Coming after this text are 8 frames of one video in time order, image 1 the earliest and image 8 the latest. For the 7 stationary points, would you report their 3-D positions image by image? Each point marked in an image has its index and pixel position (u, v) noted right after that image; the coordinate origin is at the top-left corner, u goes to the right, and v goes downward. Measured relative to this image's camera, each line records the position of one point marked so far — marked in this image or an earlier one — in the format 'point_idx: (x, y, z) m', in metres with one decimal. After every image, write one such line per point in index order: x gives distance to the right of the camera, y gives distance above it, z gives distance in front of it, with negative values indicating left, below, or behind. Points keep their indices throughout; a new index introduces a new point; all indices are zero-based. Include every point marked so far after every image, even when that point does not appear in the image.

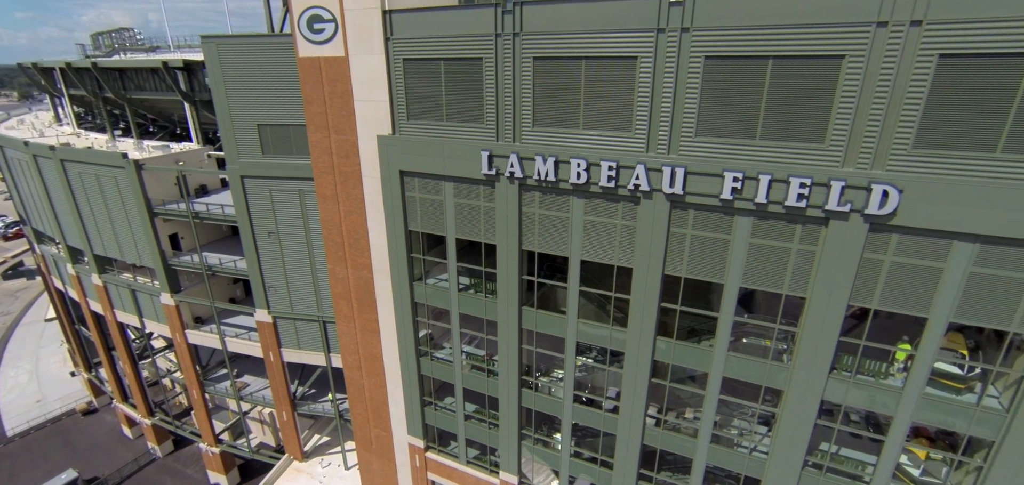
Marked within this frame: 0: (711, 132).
0: (+4.8, +2.7, +12.1) m
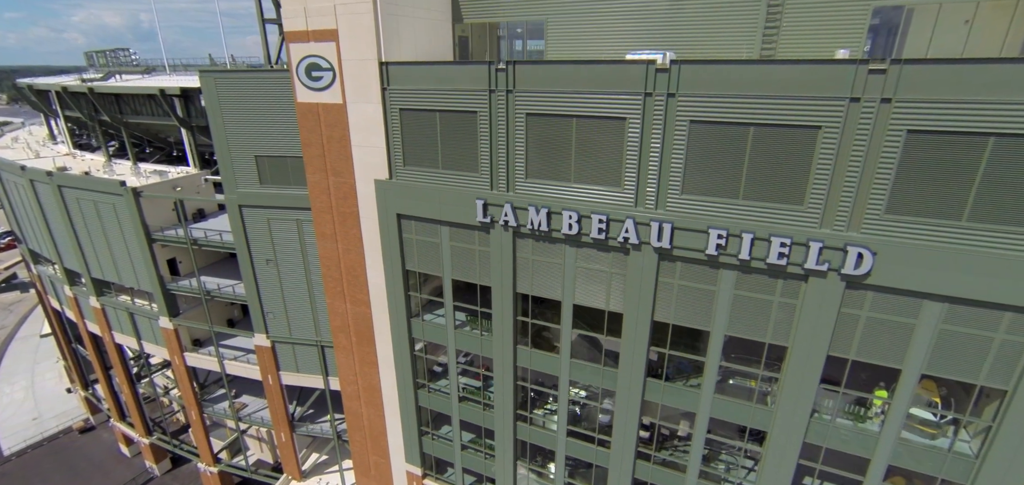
0: (+4.7, +1.3, +12.6) m
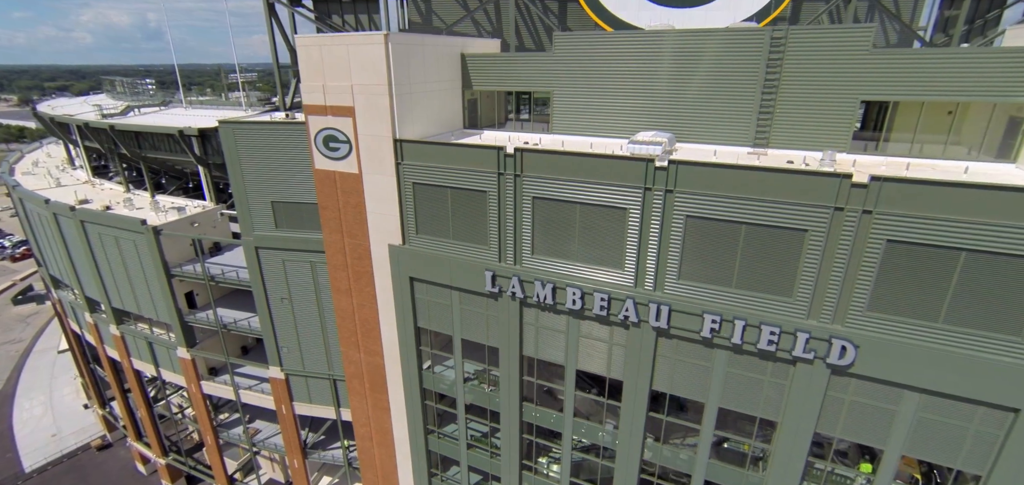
0: (+4.9, -0.9, +13.5) m
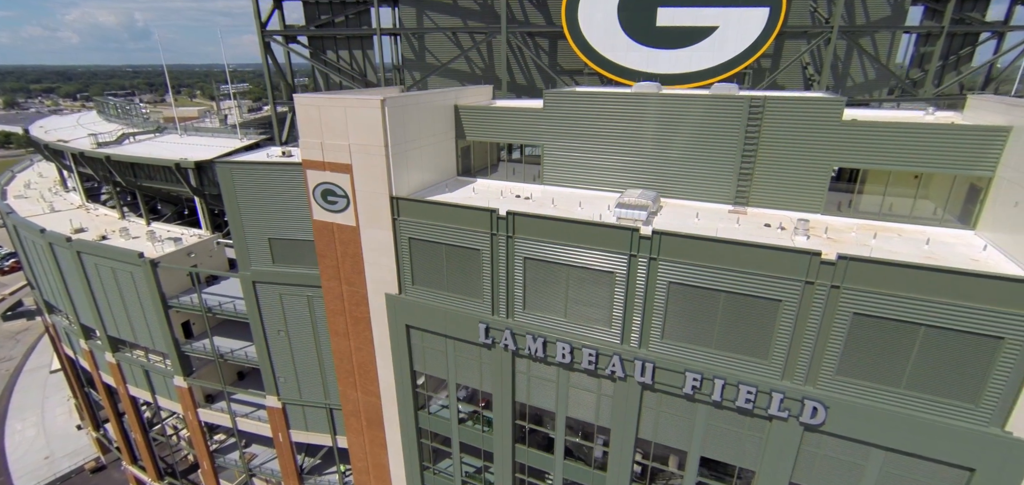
0: (+4.6, -2.7, +14.2) m
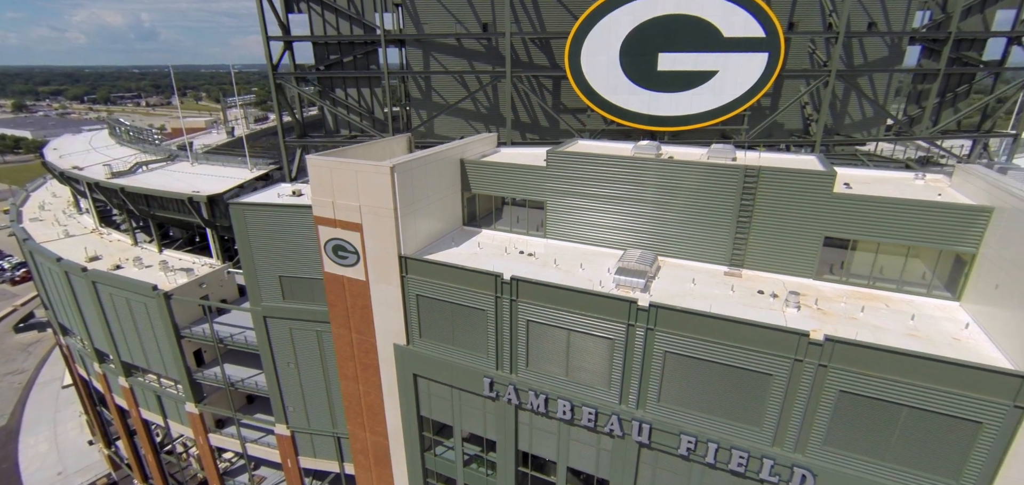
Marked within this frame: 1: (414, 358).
0: (+4.7, -4.7, +14.9) m
1: (-3.7, -4.3, +18.7) m
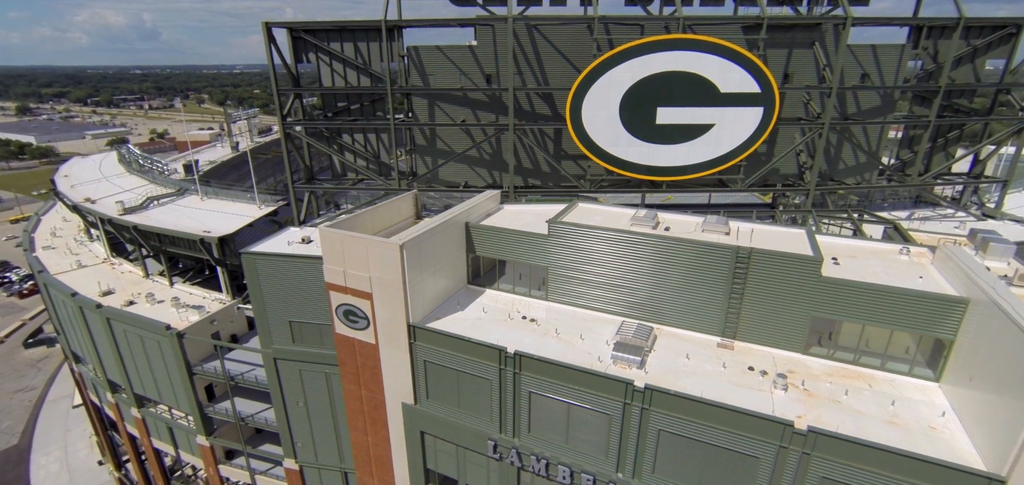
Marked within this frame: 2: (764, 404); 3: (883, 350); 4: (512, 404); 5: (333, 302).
0: (+4.8, -7.3, +15.8) m
1: (-3.6, -6.9, +19.6) m
2: (+7.5, -4.8, +14.8) m
3: (+12.1, -3.5, +16.2) m
4: (0.0, -5.7, +17.6) m
5: (-7.0, -2.3, +19.6) m
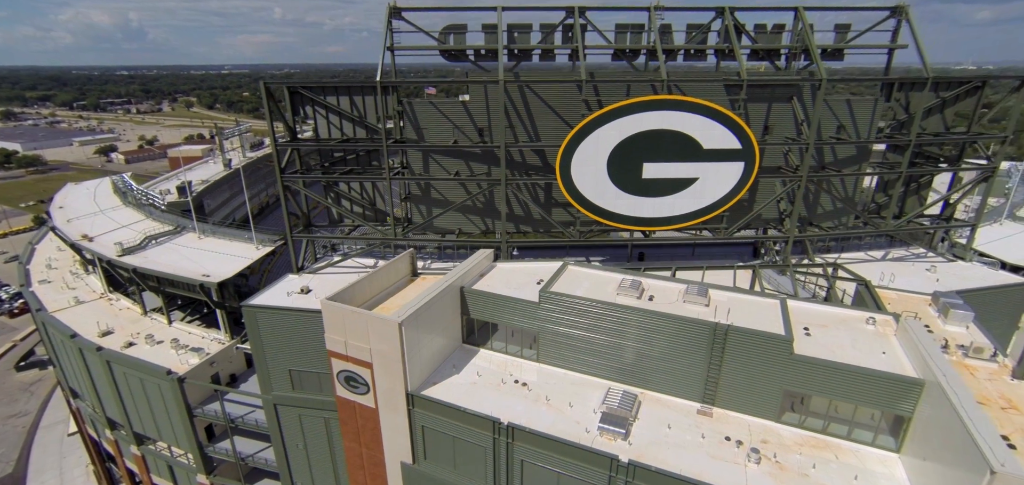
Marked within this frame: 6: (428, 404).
0: (+4.6, -10.1, +16.9) m
1: (-3.8, -9.7, +20.6) m
2: (+7.3, -7.6, +16.0) m
3: (+11.9, -6.2, +17.5) m
4: (-0.3, -8.5, +18.6) m
5: (-7.3, -5.2, +20.6) m
6: (-3.3, -6.2, +19.3) m
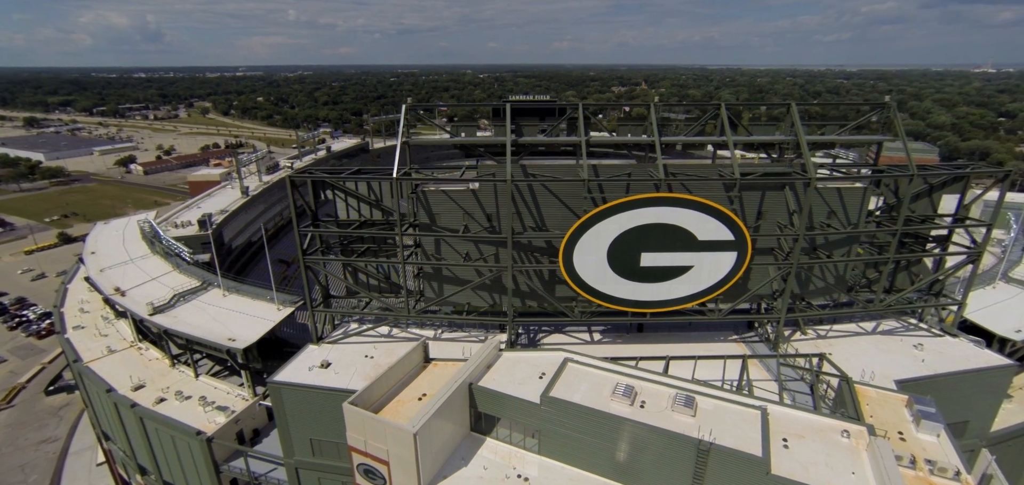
0: (+4.7, -15.0, +18.8) m
1: (-3.7, -14.5, +22.7) m
2: (+7.3, -12.5, +17.8) m
3: (+11.9, -11.2, +19.3) m
4: (-0.2, -13.4, +20.6) m
5: (-7.2, -10.0, +22.7) m
6: (-3.2, -11.0, +21.3) m
